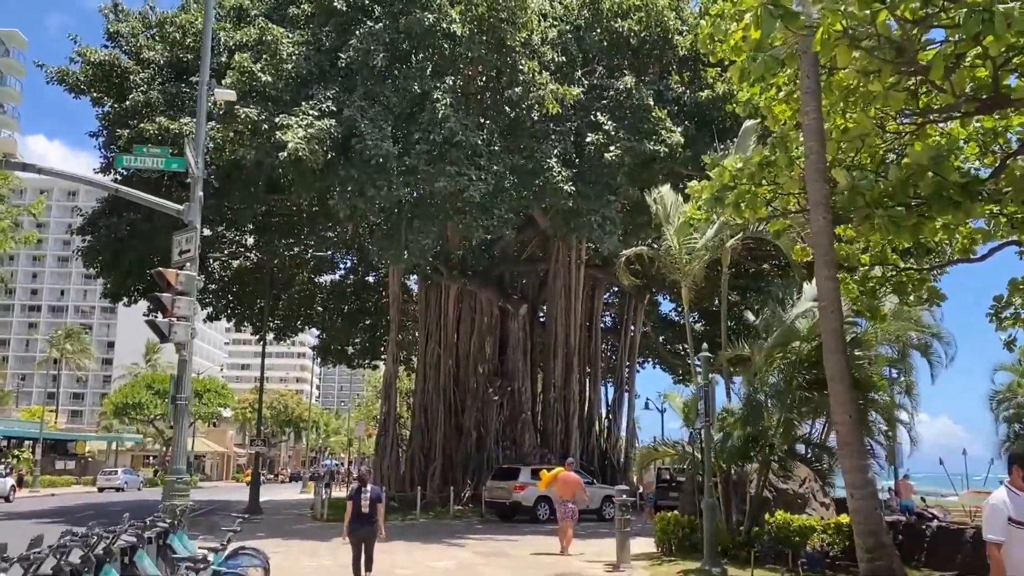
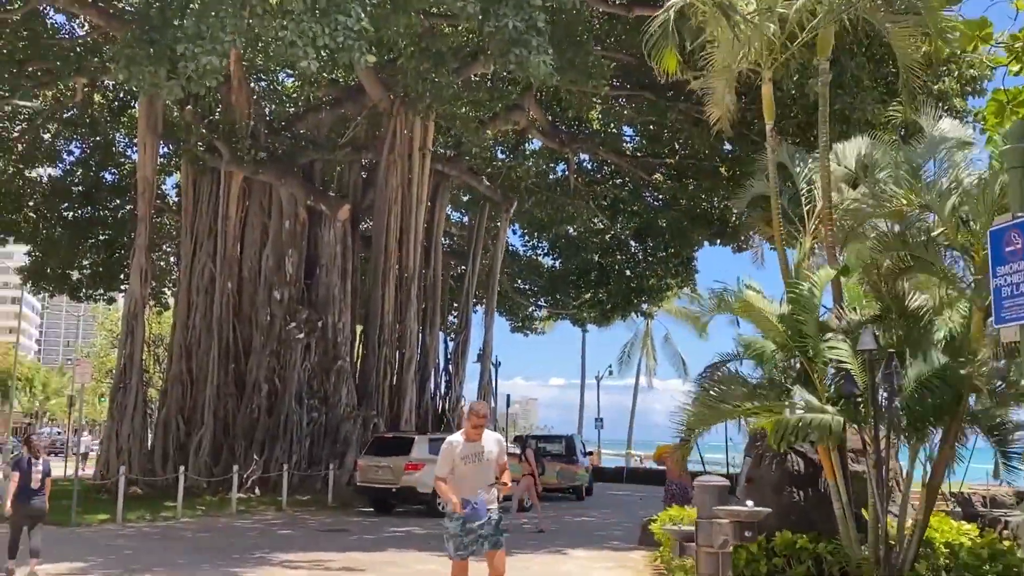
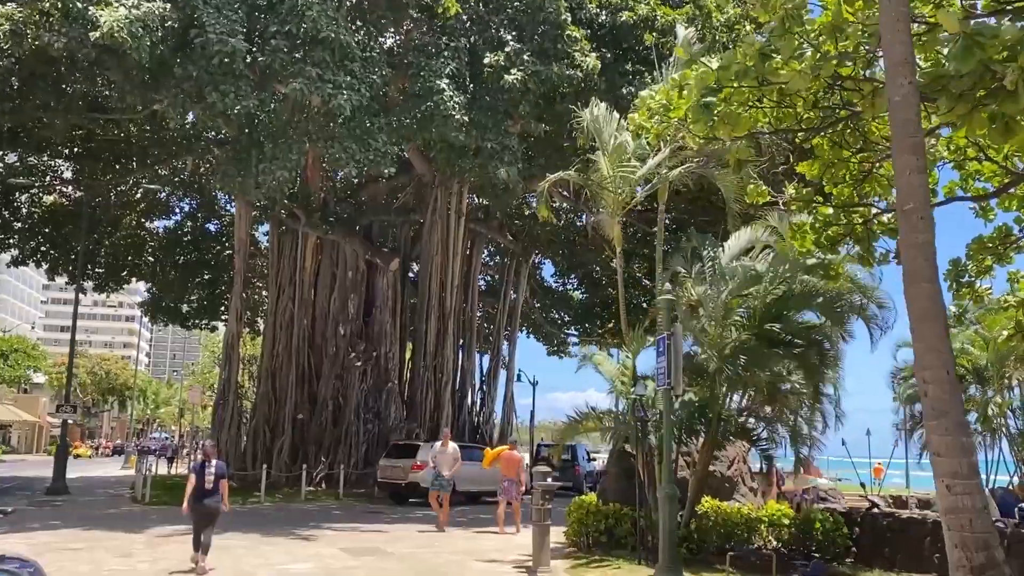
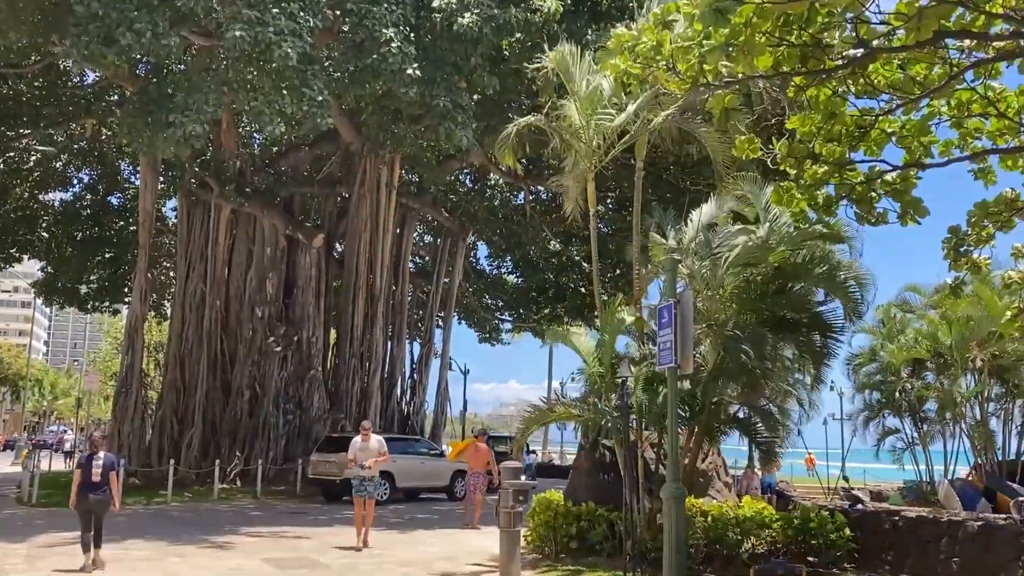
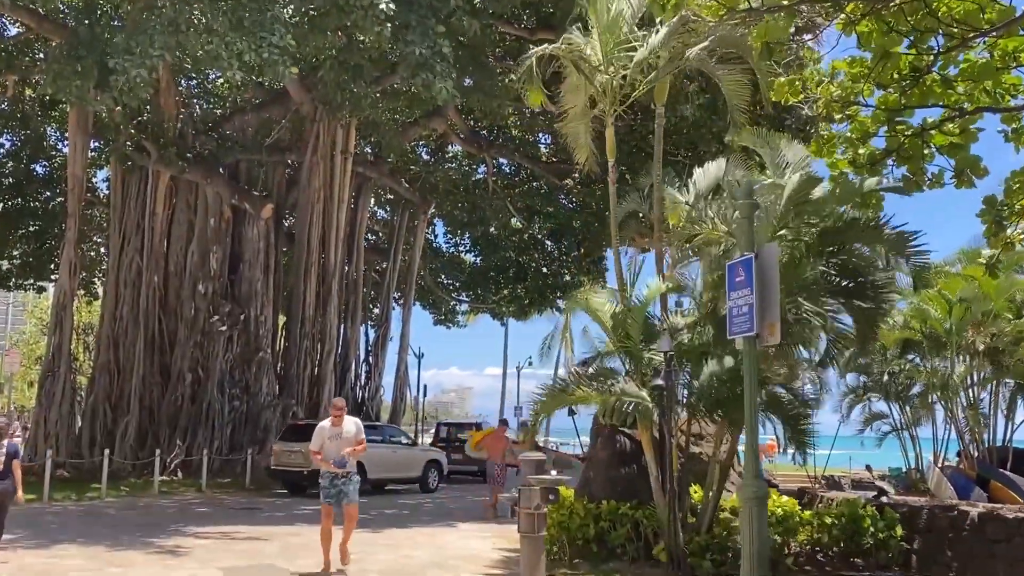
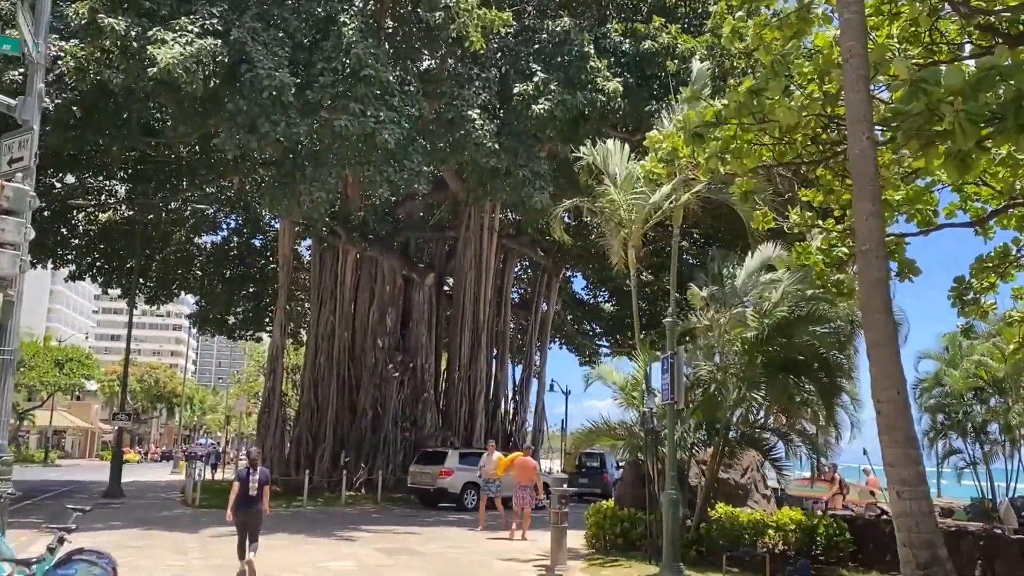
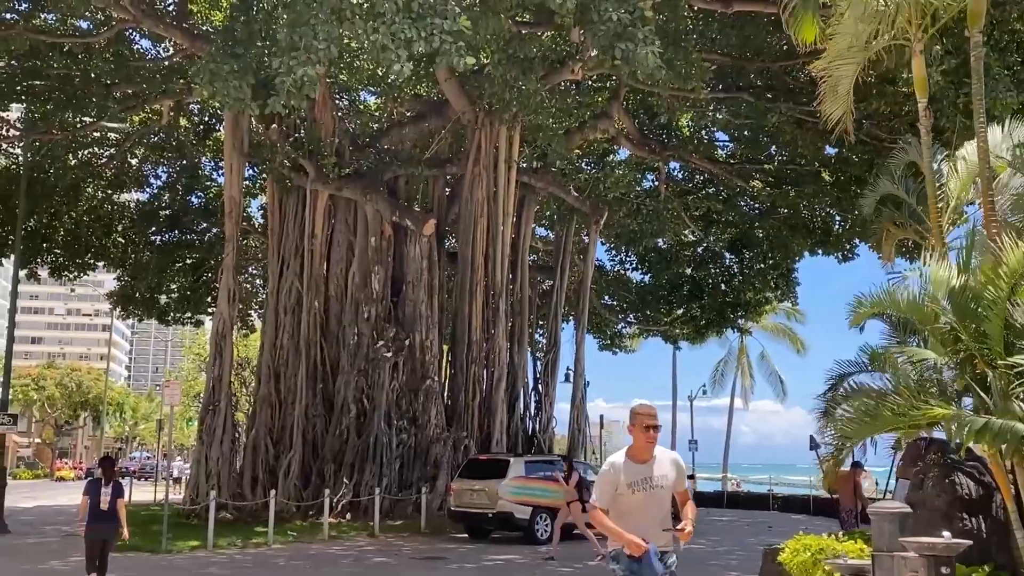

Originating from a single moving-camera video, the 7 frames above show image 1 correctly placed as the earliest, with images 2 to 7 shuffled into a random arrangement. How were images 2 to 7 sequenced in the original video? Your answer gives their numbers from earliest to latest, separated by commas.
6, 3, 4, 5, 2, 7
